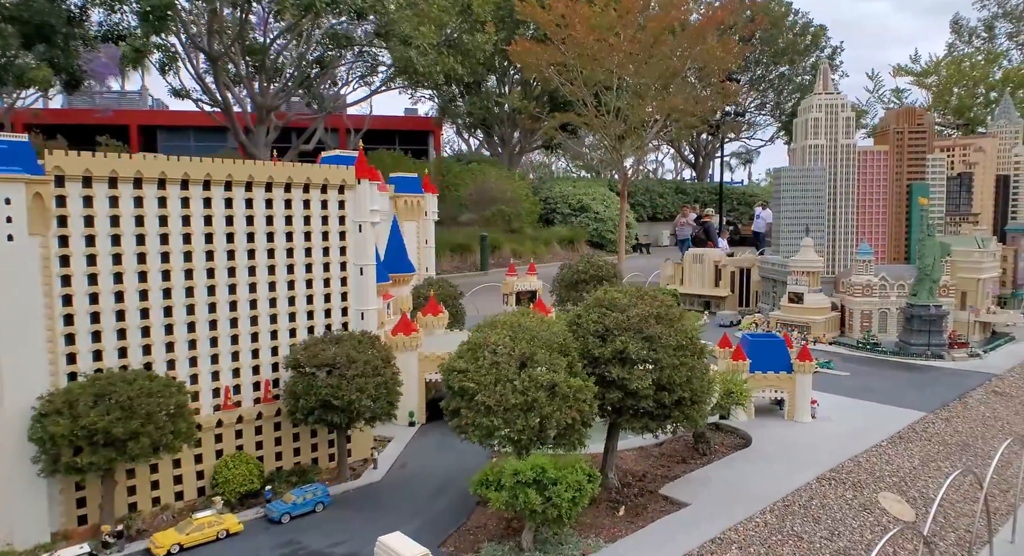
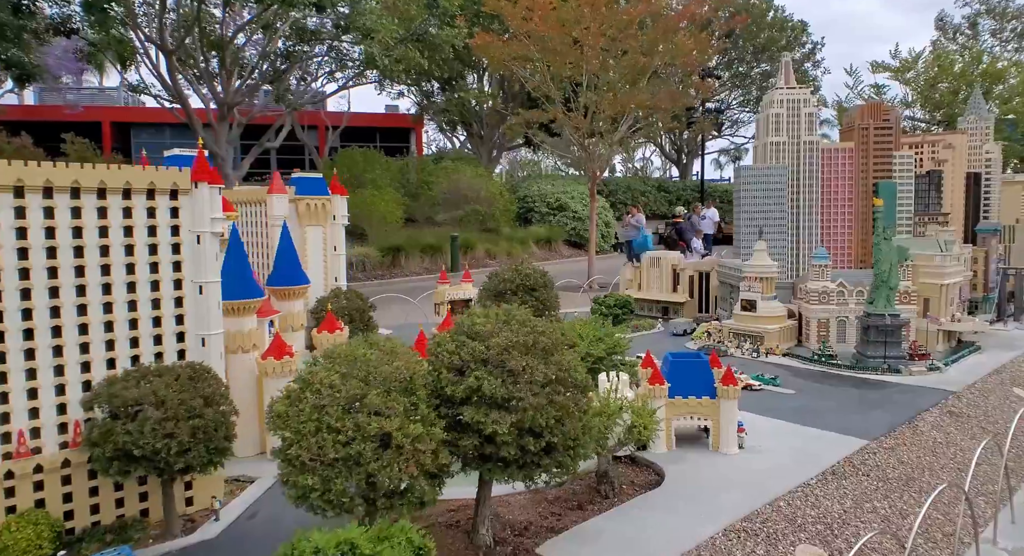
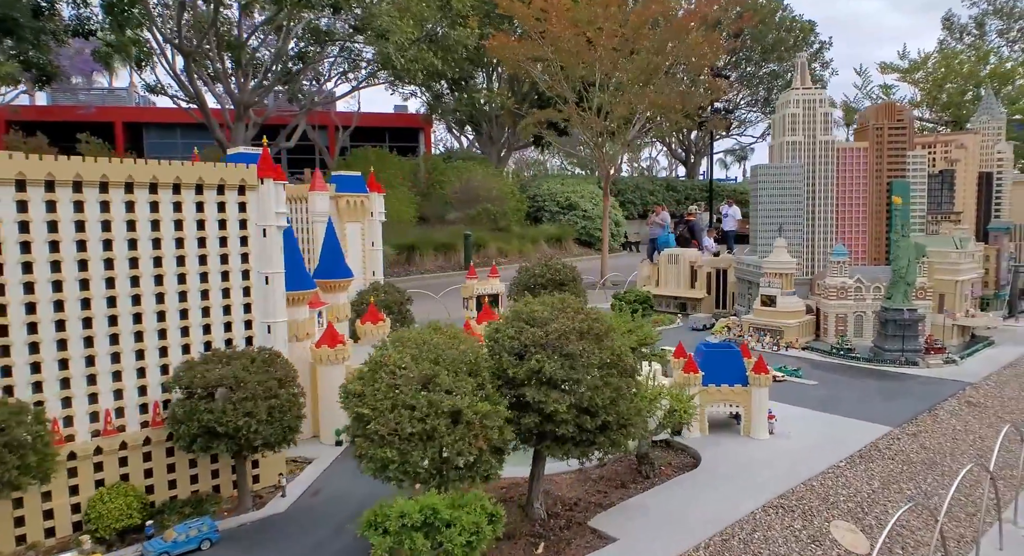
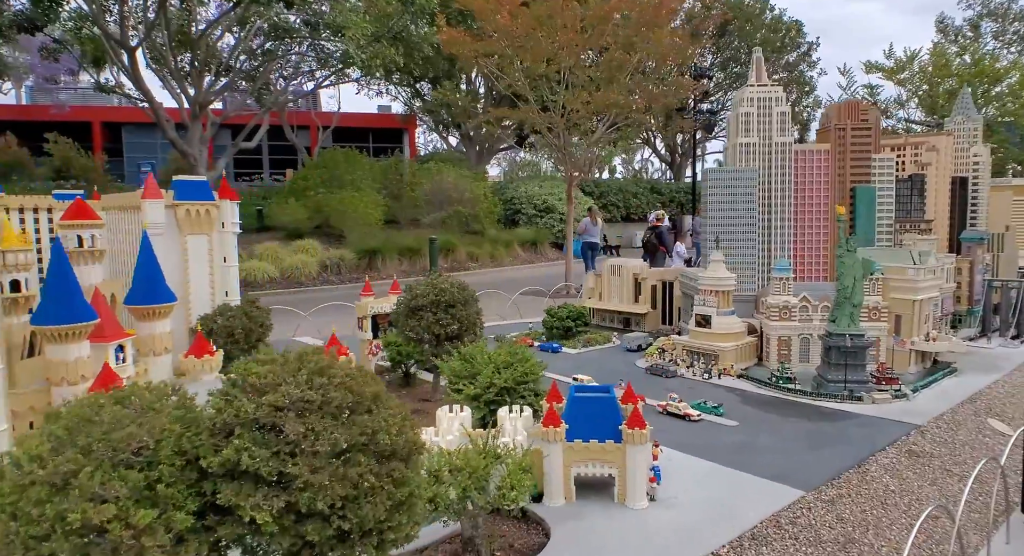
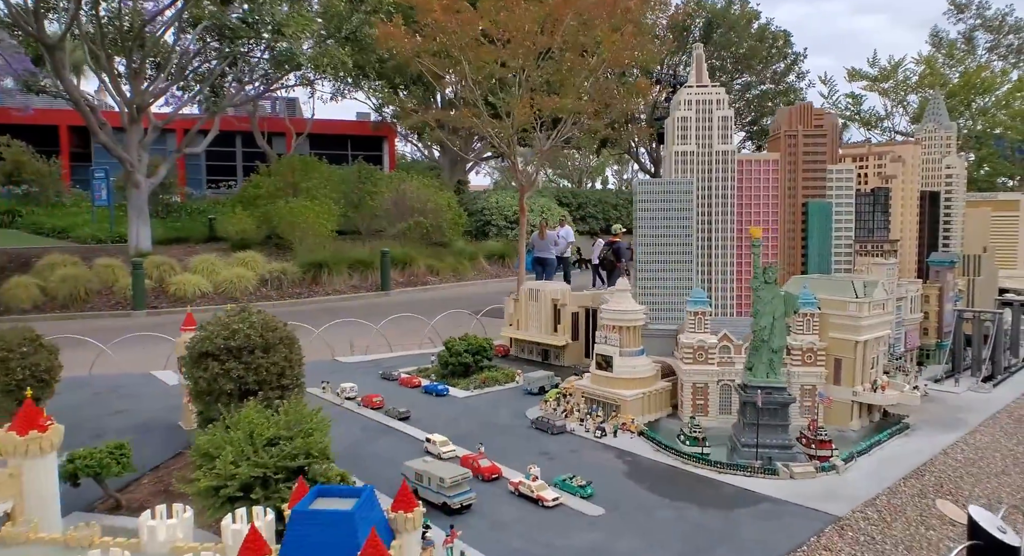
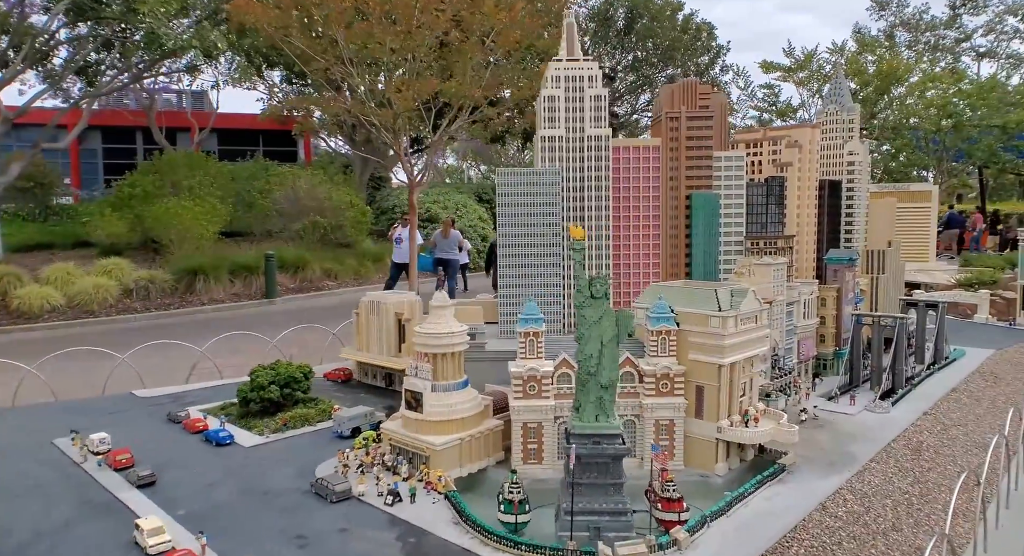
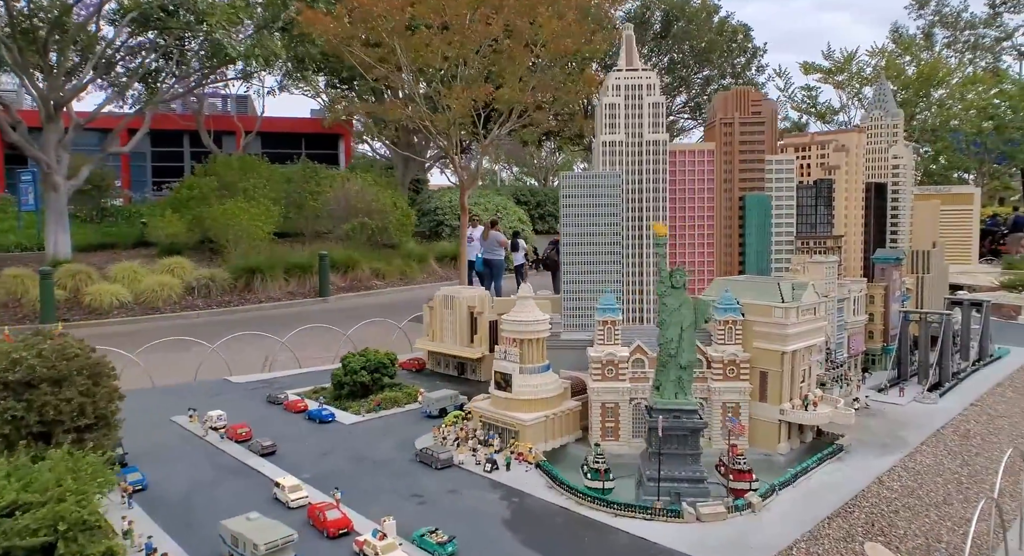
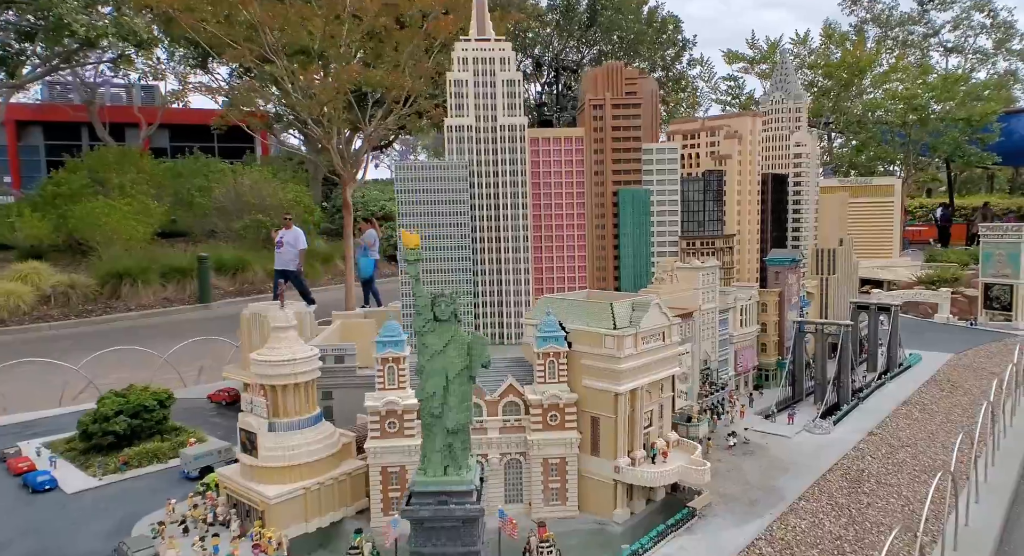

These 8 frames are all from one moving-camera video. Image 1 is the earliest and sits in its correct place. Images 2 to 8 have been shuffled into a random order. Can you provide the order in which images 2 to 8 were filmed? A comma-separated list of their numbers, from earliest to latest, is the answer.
3, 2, 4, 5, 7, 6, 8
